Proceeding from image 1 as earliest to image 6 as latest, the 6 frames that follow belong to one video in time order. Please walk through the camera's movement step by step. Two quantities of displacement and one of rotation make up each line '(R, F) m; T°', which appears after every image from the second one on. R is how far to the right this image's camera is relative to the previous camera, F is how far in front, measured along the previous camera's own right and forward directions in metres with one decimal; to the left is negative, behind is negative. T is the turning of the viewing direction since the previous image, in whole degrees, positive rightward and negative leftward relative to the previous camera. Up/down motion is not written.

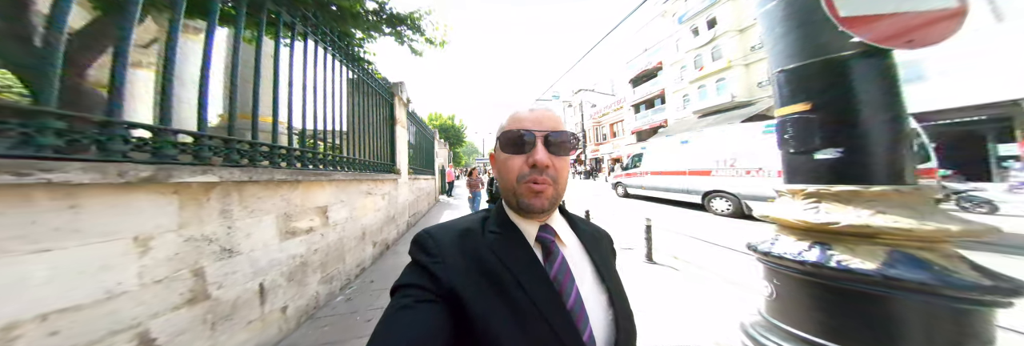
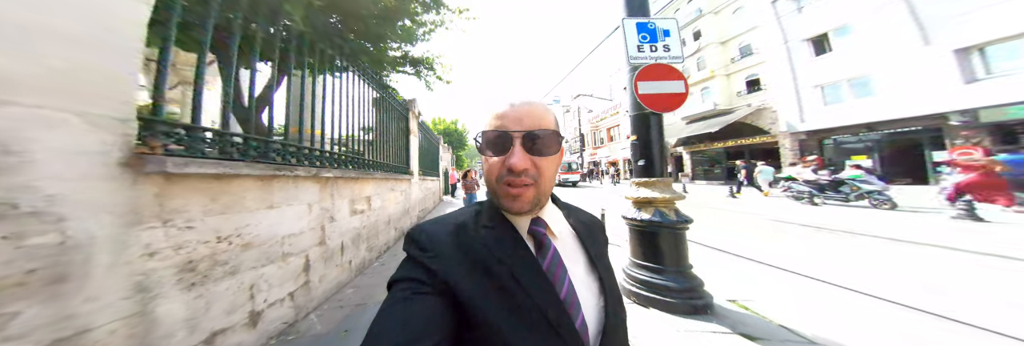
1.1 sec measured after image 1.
(+0.3, -1.6) m; 0°
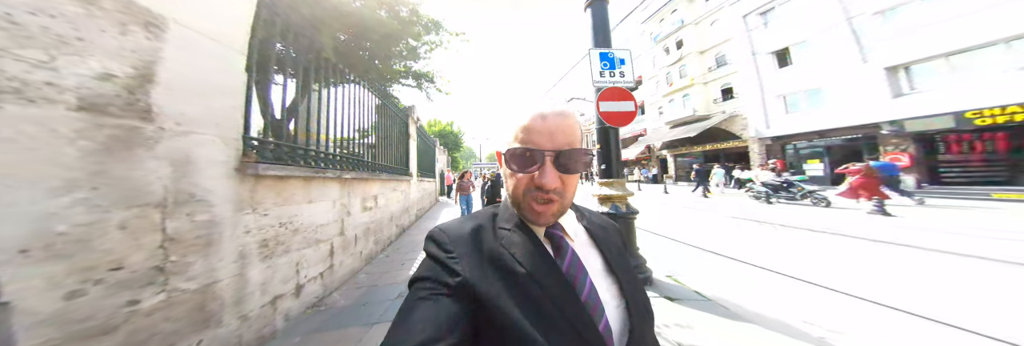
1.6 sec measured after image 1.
(0.0, -0.8) m; +2°
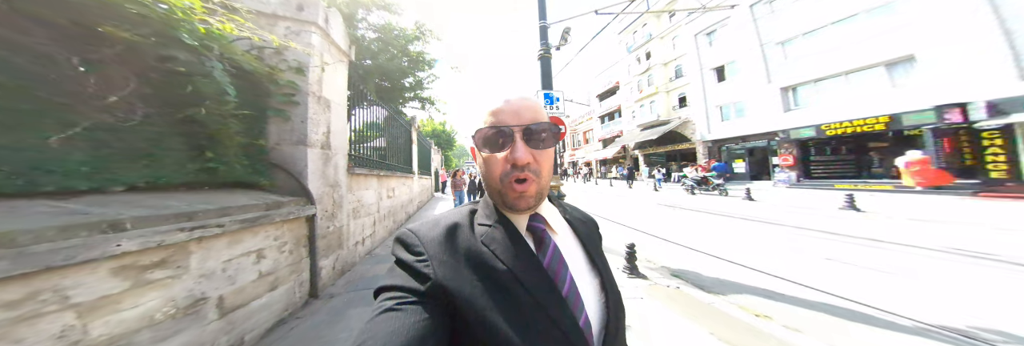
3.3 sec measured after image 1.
(+0.2, -2.2) m; +4°
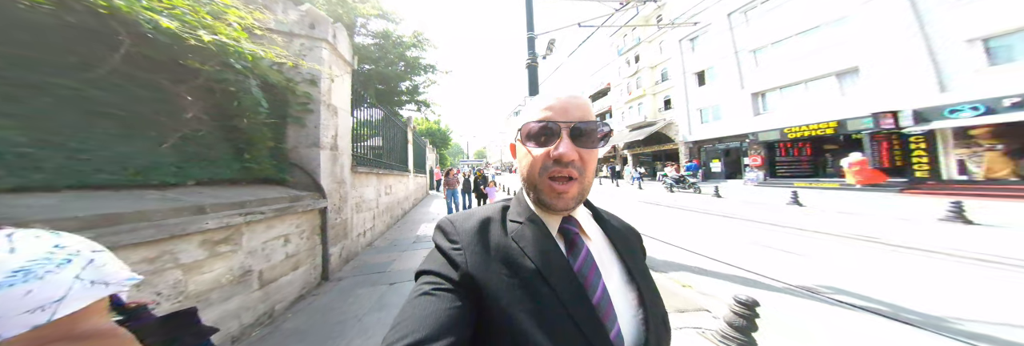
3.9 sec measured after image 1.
(+0.1, -0.6) m; +2°
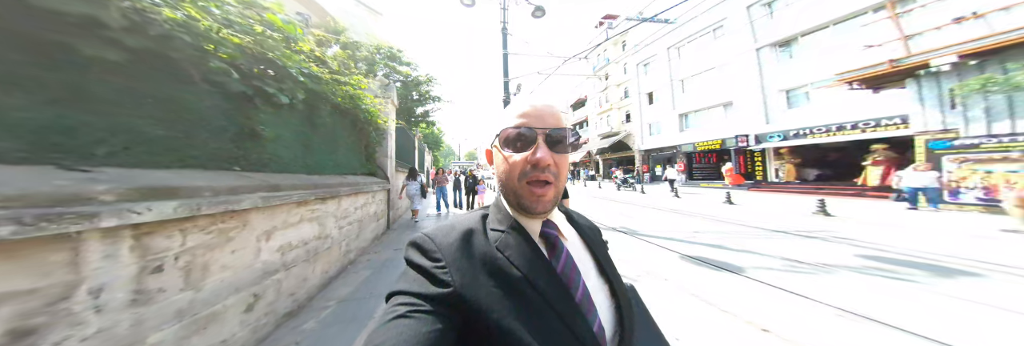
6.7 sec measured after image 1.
(-0.1, -3.1) m; +6°
